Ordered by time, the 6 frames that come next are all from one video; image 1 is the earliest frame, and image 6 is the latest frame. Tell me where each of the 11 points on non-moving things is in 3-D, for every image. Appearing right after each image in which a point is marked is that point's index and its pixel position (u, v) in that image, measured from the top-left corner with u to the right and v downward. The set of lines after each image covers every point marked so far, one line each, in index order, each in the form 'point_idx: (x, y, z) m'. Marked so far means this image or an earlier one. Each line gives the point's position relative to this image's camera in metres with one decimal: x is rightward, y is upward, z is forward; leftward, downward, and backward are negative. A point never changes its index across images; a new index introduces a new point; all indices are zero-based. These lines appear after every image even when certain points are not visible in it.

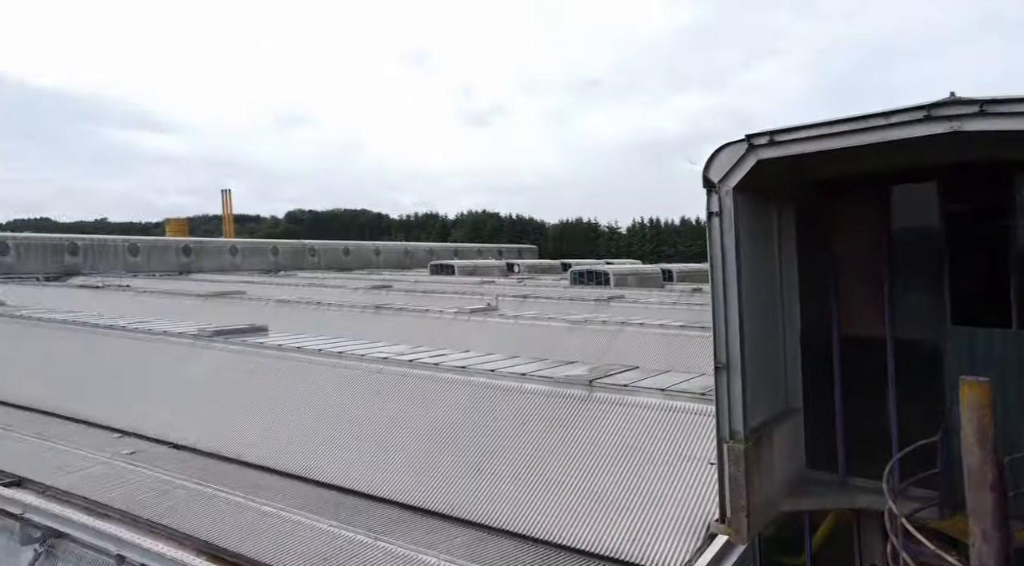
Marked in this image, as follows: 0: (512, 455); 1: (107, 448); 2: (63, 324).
0: (0.0, -1.5, +6.5) m
1: (-4.6, -1.9, +8.5) m
2: (-9.8, -1.0, +16.4) m
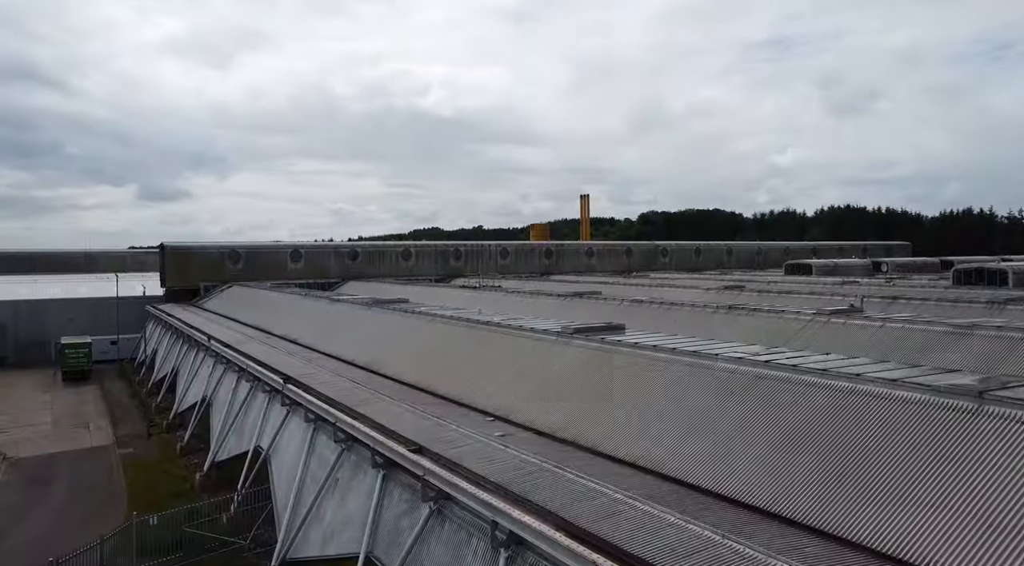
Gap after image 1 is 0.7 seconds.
0: (+2.9, -1.5, +5.9) m
1: (-0.3, -1.8, +9.7) m
2: (-1.5, -1.0, +19.1) m
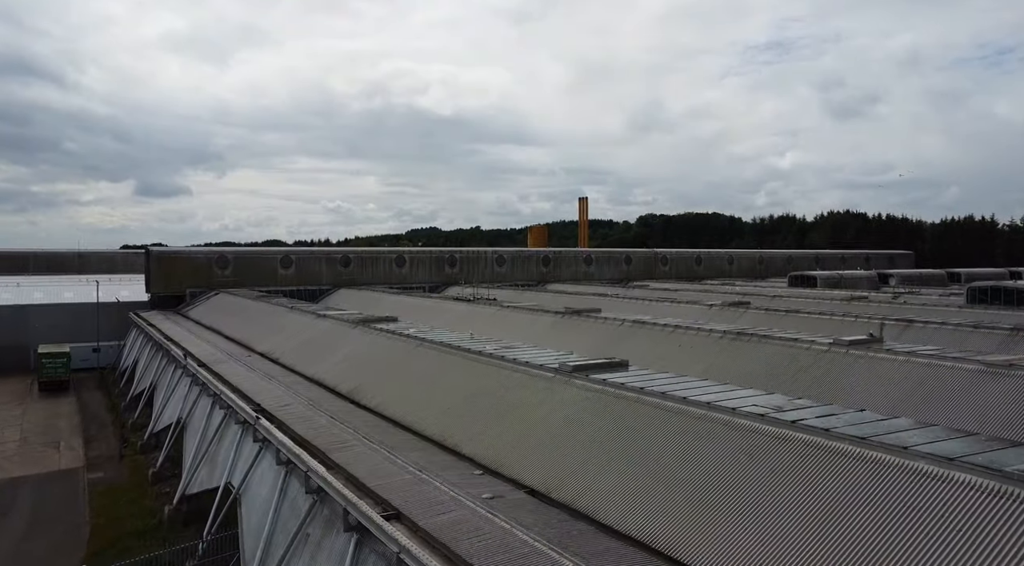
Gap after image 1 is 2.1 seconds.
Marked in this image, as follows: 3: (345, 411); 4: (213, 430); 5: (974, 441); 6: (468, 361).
0: (+2.8, -2.1, +4.5) m
1: (-0.5, -2.4, +8.3) m
2: (-1.7, -1.5, +17.7) m
3: (-3.6, -2.8, +16.0) m
4: (-7.7, -3.8, +18.9) m
5: (+5.0, -1.7, +8.1) m
6: (-1.0, -1.6, +16.1) m
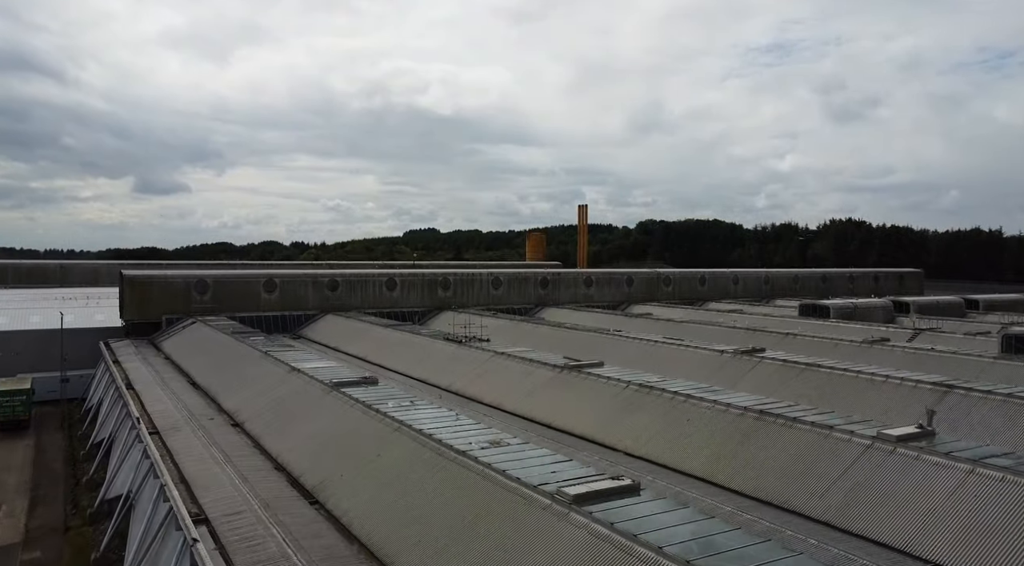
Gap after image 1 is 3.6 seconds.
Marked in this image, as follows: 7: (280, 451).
0: (+2.6, -3.8, +2.0) m
1: (-0.6, -4.1, +5.7) m
2: (-1.9, -3.2, +15.1) m
3: (-3.9, -4.4, +13.5) m
4: (-7.9, -5.4, +16.3) m
5: (+4.9, -3.5, +5.5) m
6: (-1.2, -3.3, +13.6) m
7: (-5.7, -4.0, +18.0) m
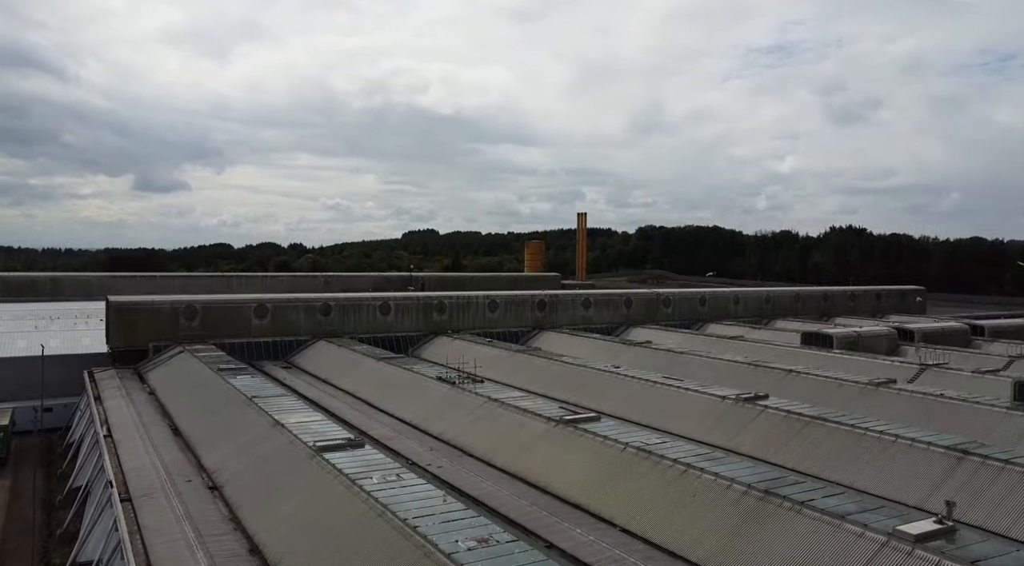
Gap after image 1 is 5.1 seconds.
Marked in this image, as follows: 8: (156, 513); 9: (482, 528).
0: (+2.4, -5.4, +0.9) m
1: (-0.9, -5.7, +4.7) m
2: (-2.1, -4.8, +14.1) m
3: (-4.1, -6.0, +12.4) m
4: (-8.1, -6.9, +15.3) m
5: (+4.6, -5.1, +4.5) m
6: (-1.4, -4.9, +12.5) m
7: (-5.9, -5.6, +16.9) m
8: (-8.9, -5.7, +18.2) m
9: (-0.6, -4.6, +13.7) m
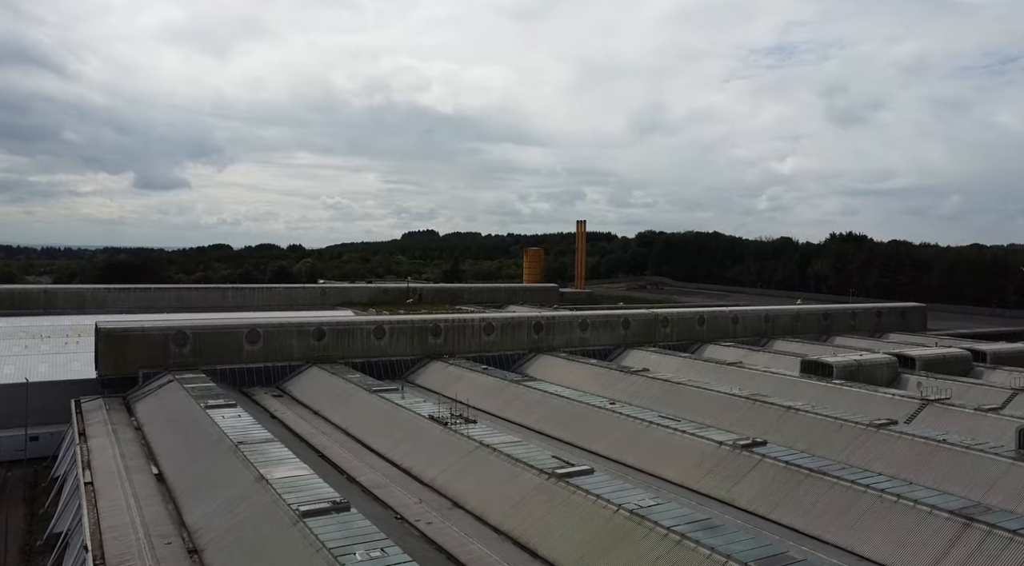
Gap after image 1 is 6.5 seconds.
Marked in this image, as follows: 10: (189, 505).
0: (+2.1, -7.0, +0.3) m
1: (-1.2, -7.3, +4.1) m
2: (-2.4, -6.4, +13.5) m
3: (-4.4, -7.6, +11.8) m
4: (-8.4, -8.5, +14.7) m
5: (+4.3, -6.7, +3.9) m
6: (-1.7, -6.5, +11.9) m
7: (-6.2, -7.2, +16.3) m
8: (-9.2, -7.2, +17.6) m
9: (-0.9, -6.2, +13.1) m
10: (-9.8, -6.7, +22.2) m
